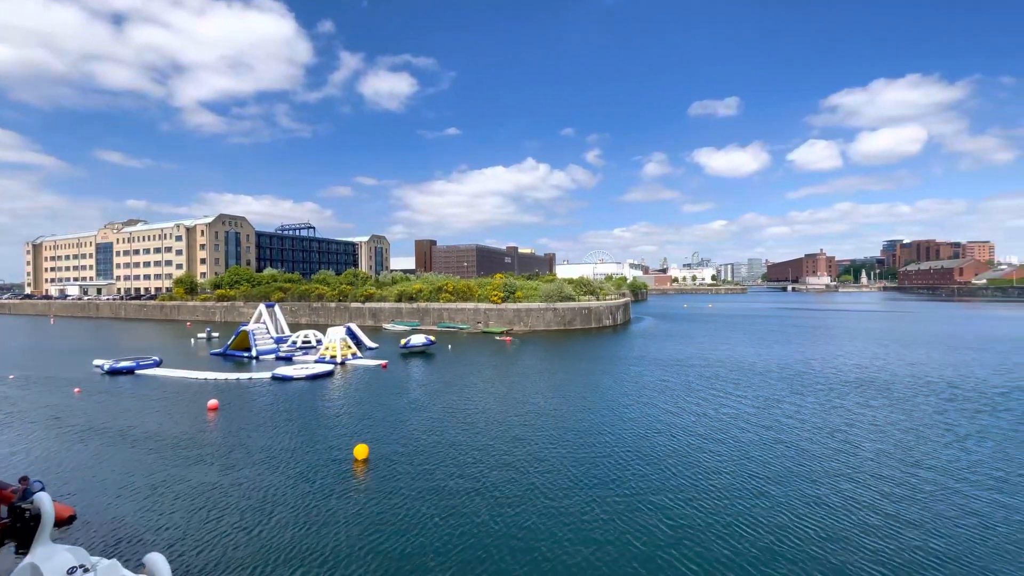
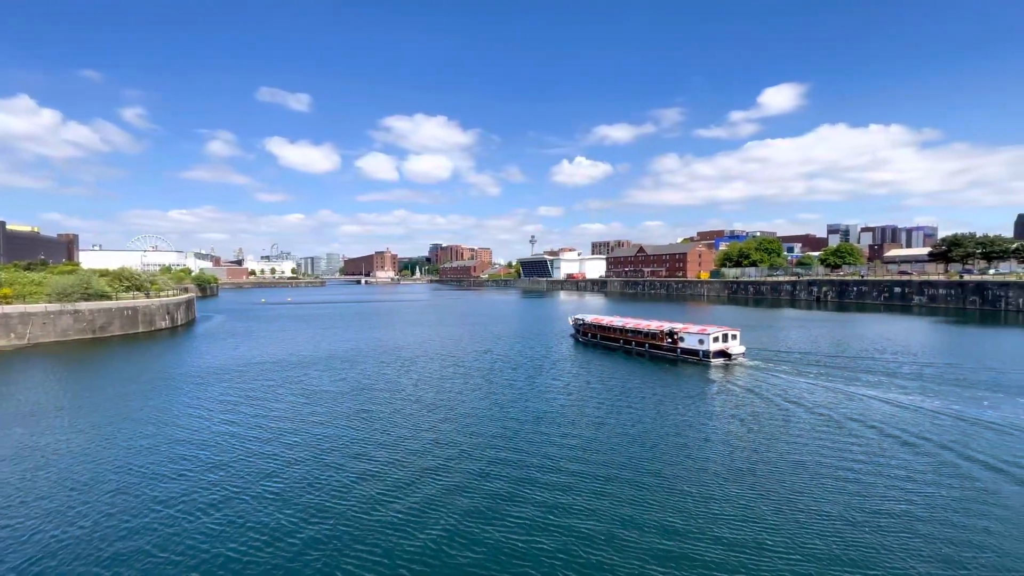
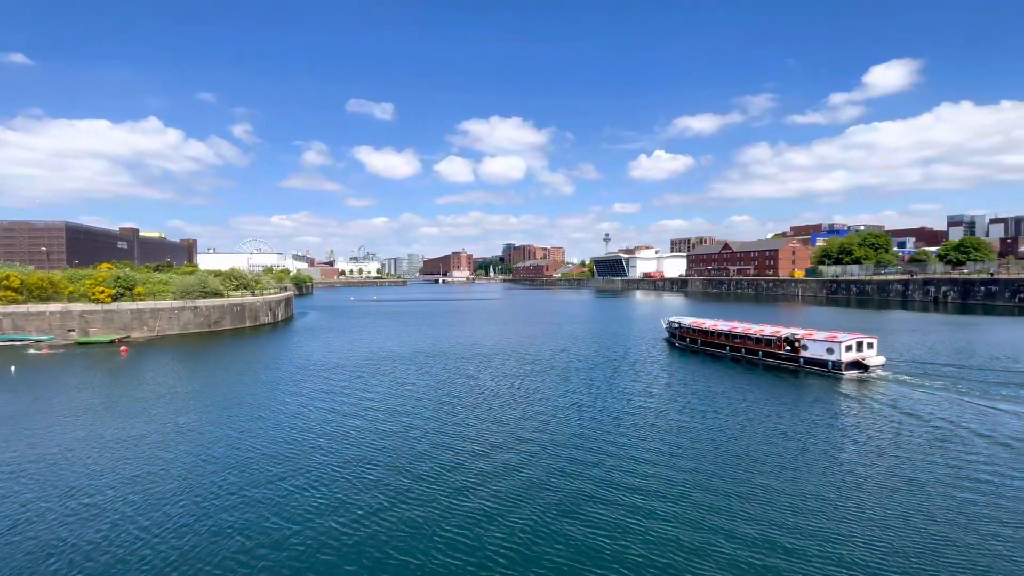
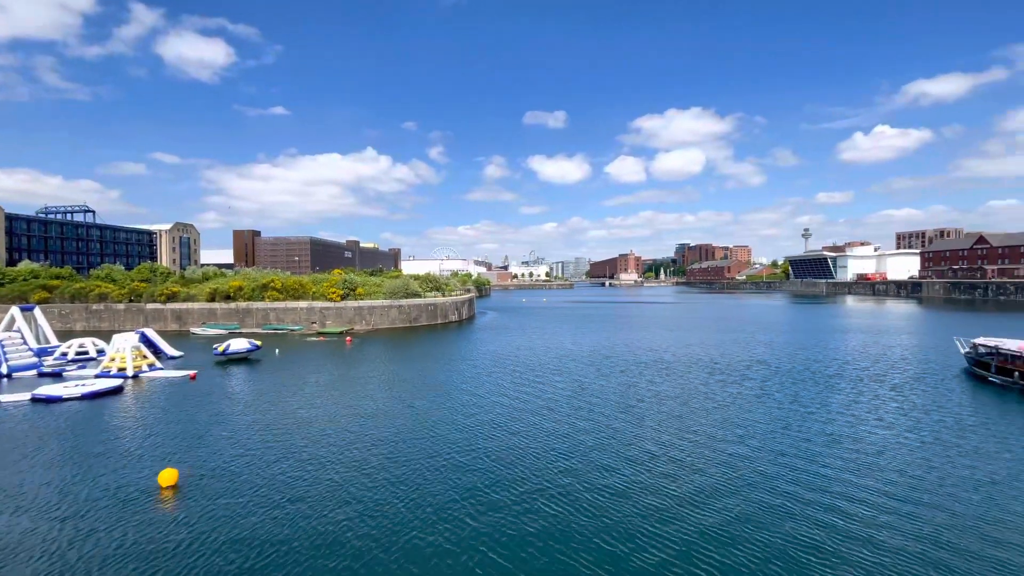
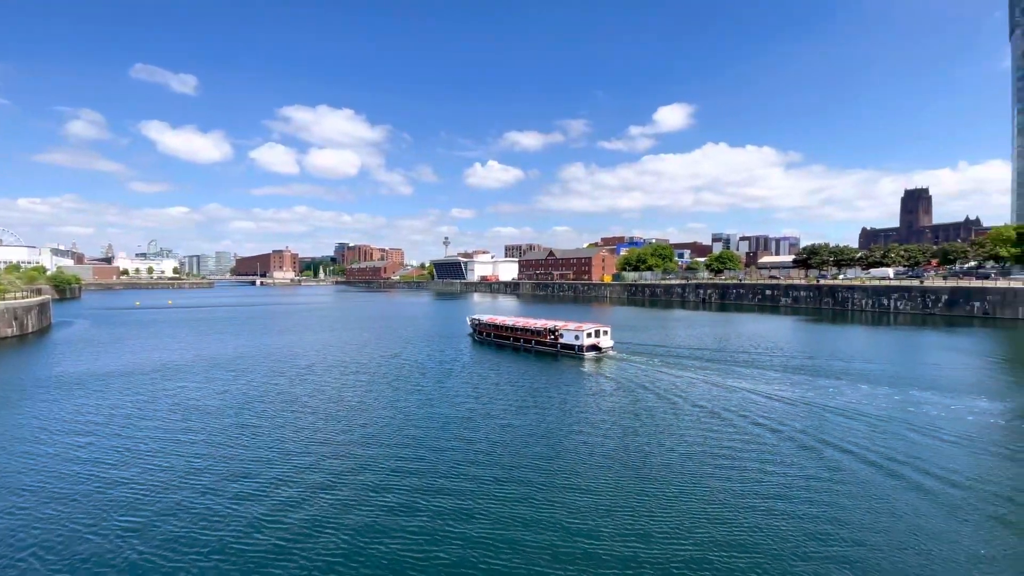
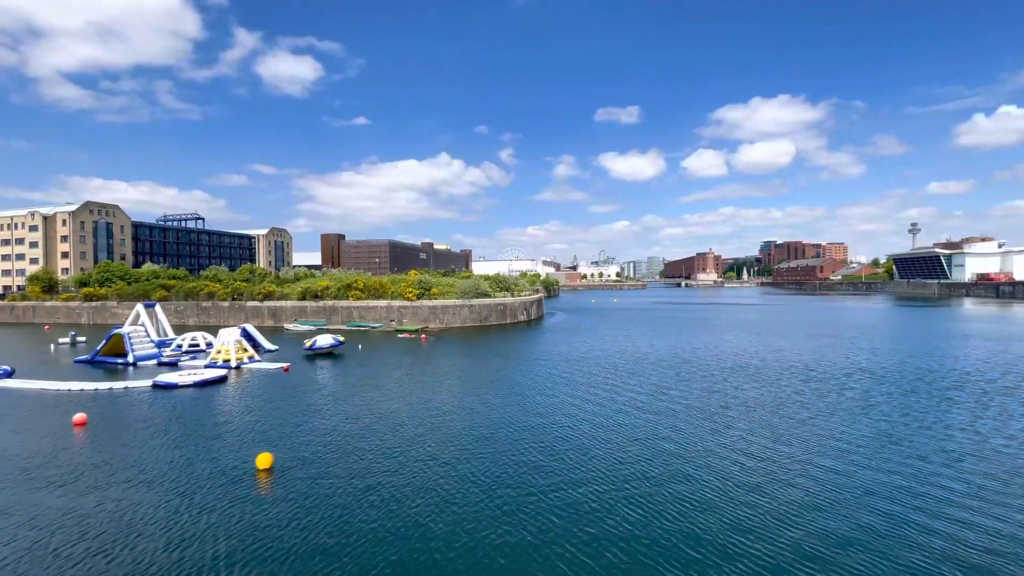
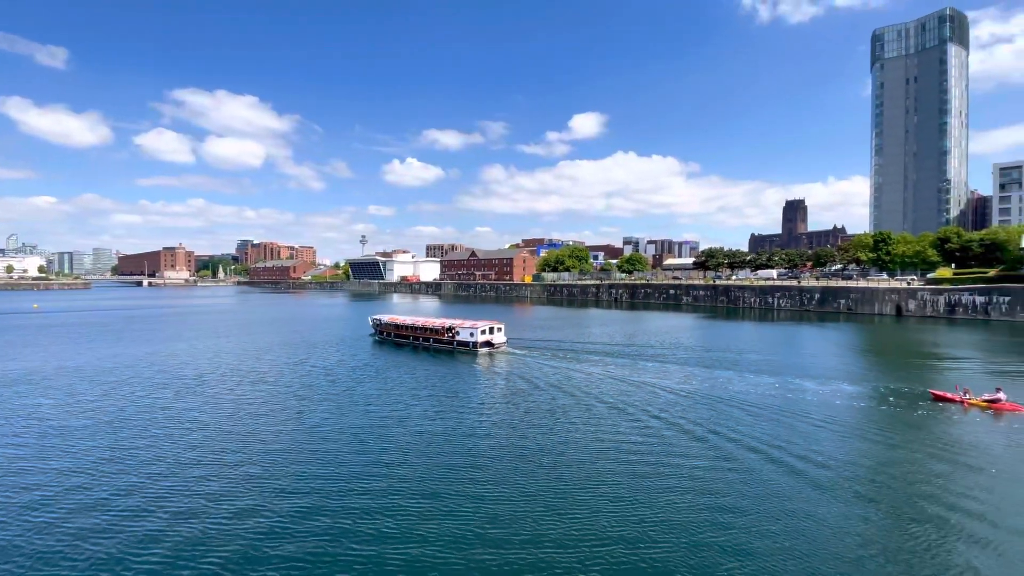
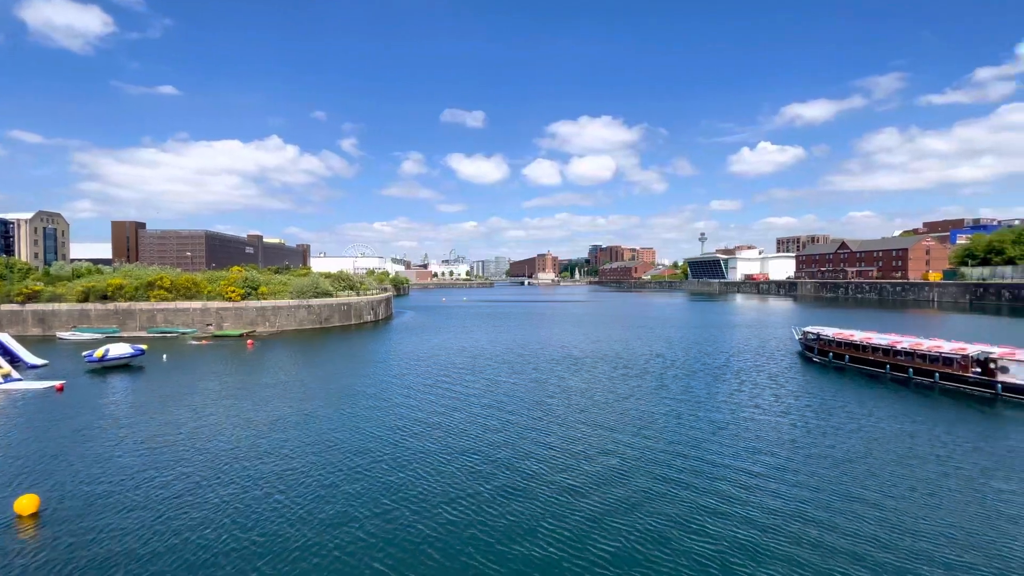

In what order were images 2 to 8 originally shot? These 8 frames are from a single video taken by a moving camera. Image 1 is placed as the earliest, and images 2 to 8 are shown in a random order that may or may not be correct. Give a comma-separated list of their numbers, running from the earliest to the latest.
6, 4, 8, 3, 2, 5, 7
